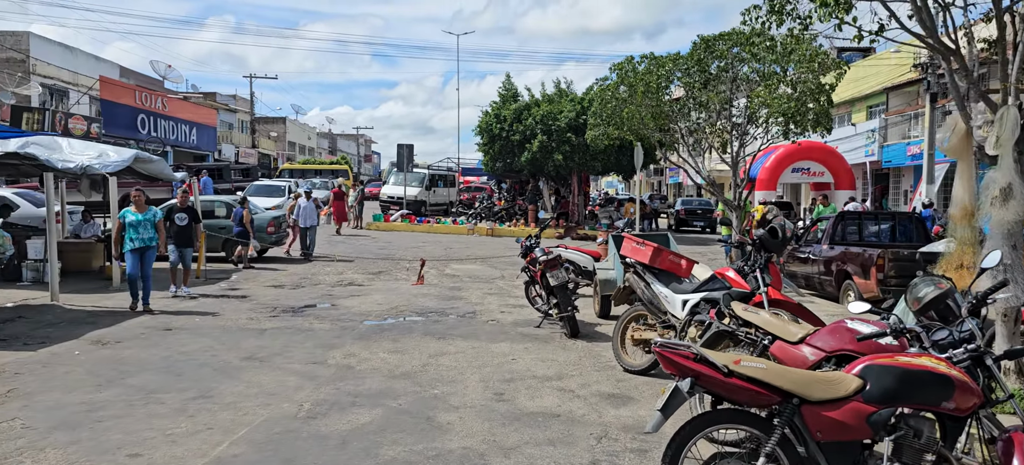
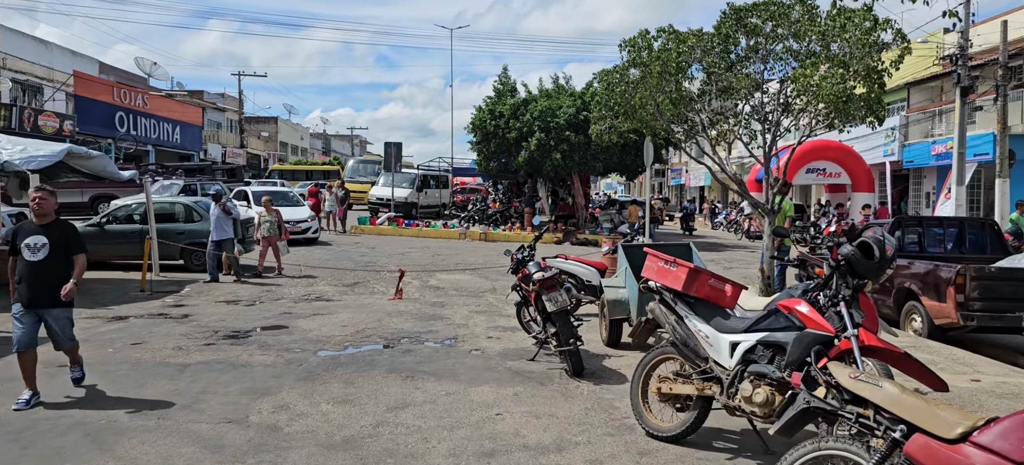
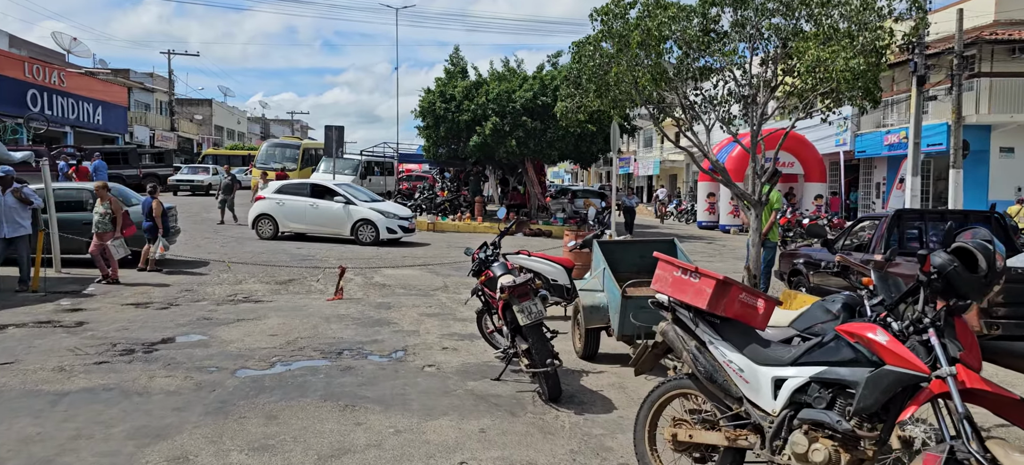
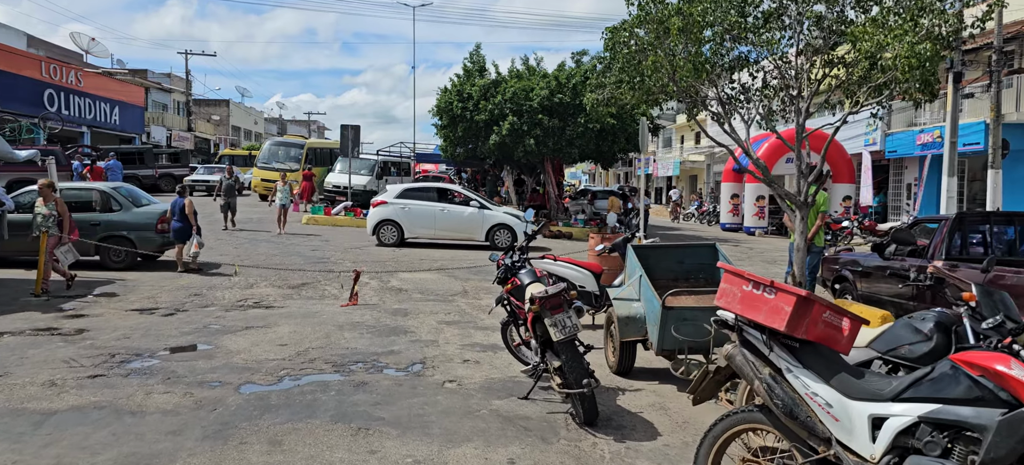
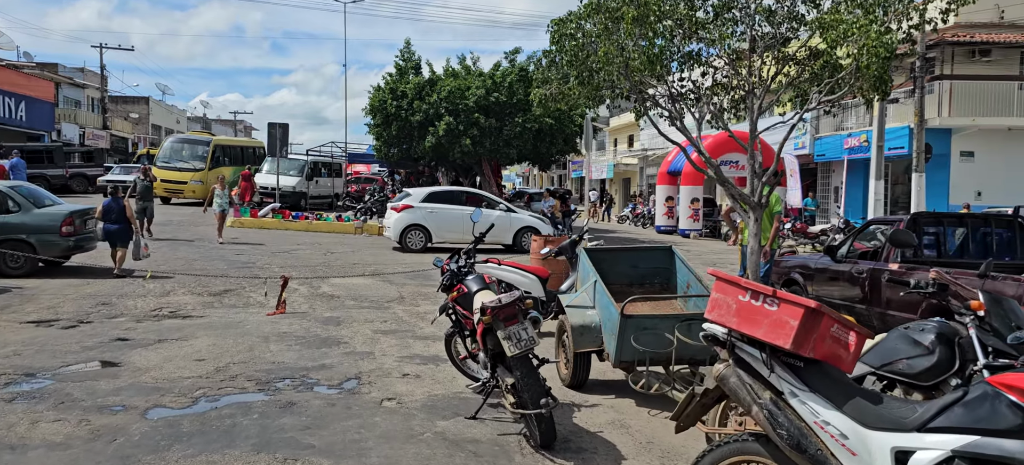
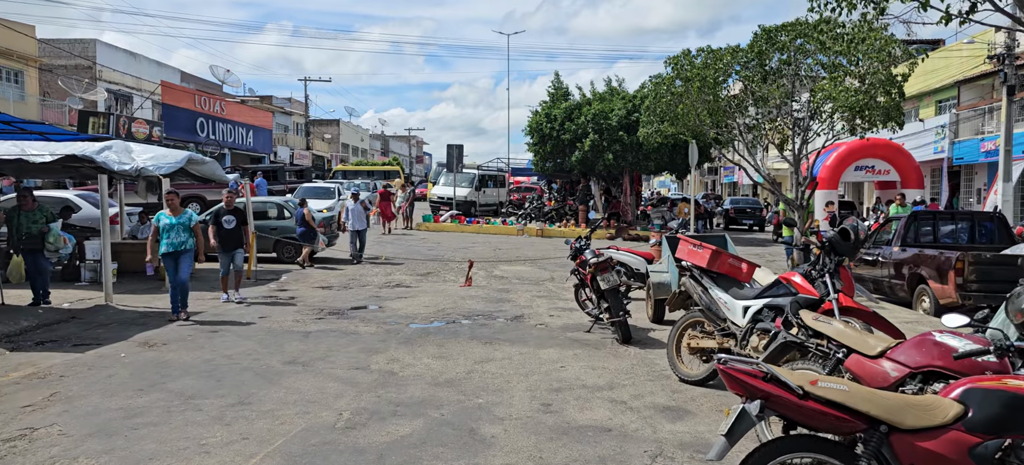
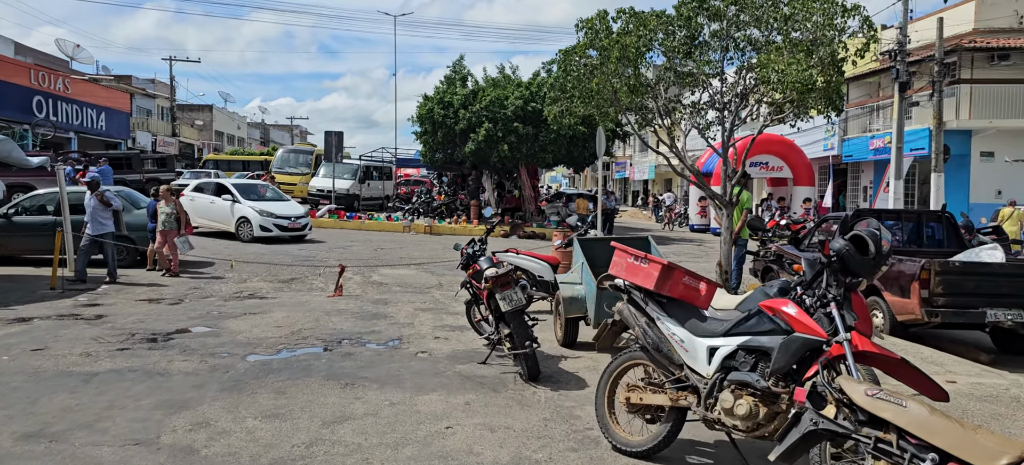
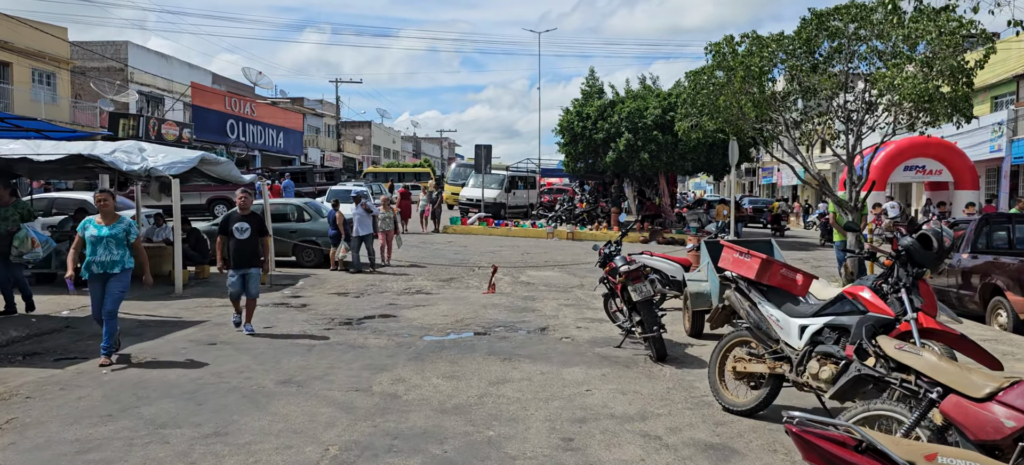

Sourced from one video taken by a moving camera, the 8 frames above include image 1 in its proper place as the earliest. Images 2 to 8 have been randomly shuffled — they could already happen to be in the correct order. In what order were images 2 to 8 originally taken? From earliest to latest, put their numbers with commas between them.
6, 8, 2, 7, 3, 4, 5
